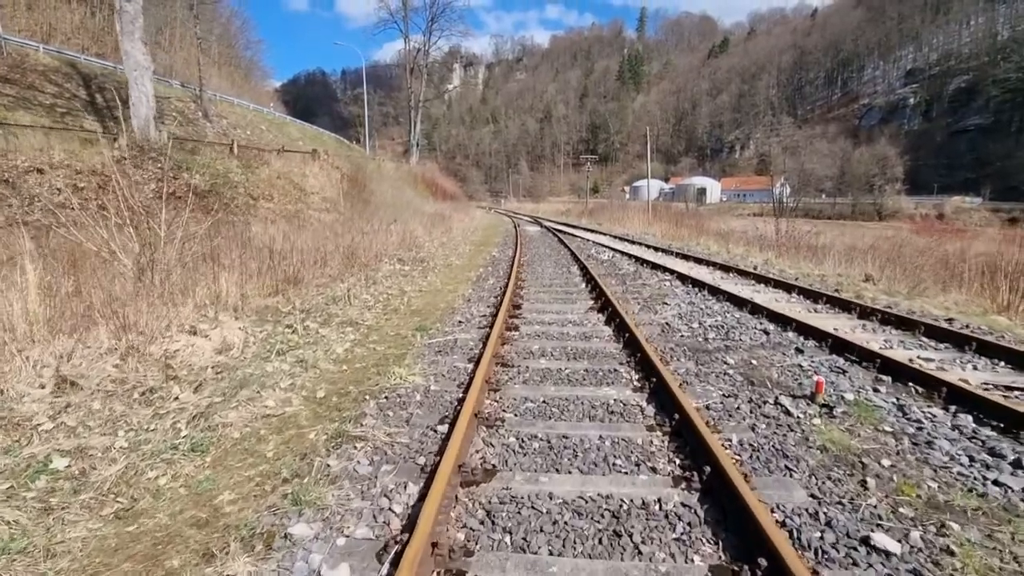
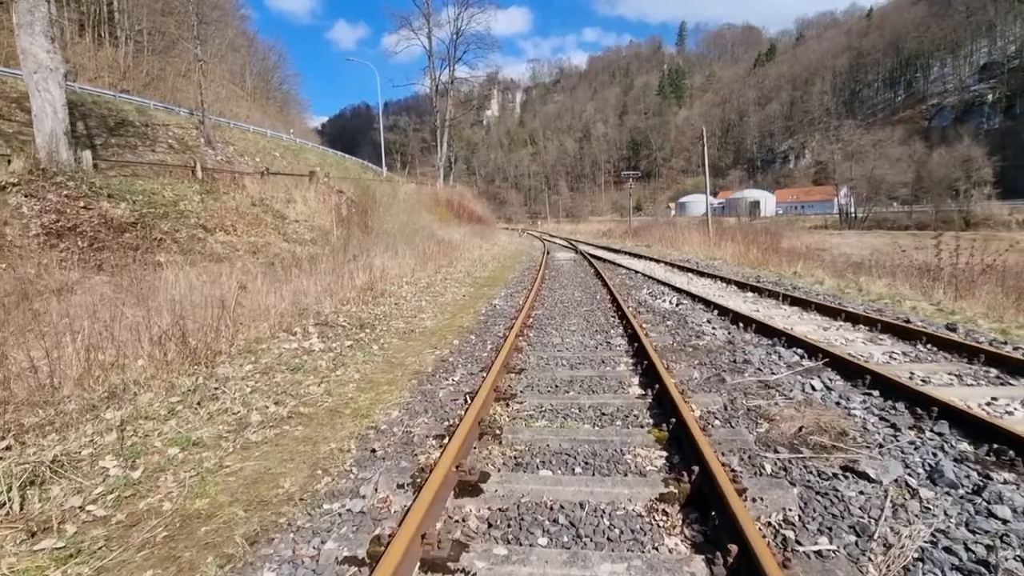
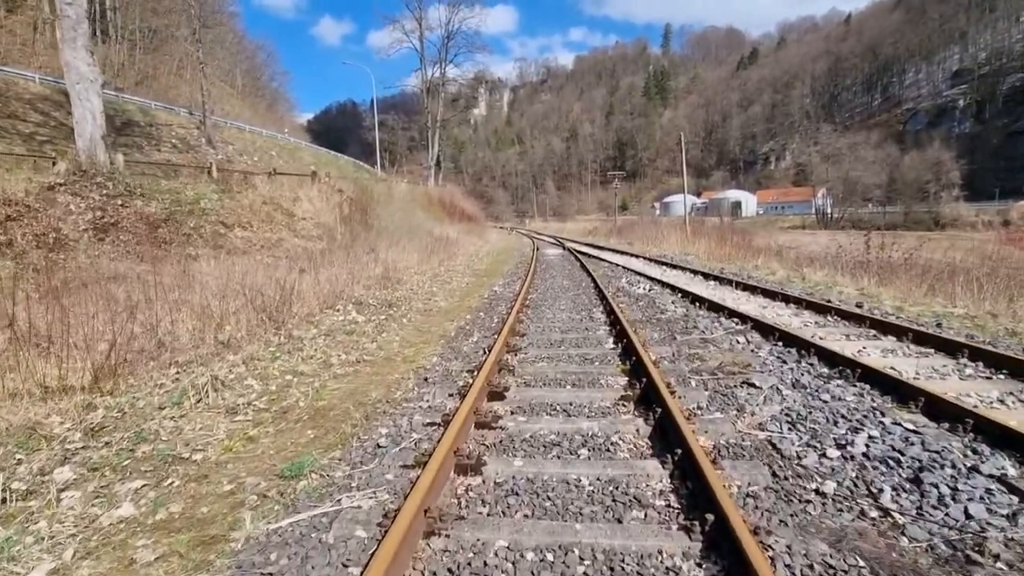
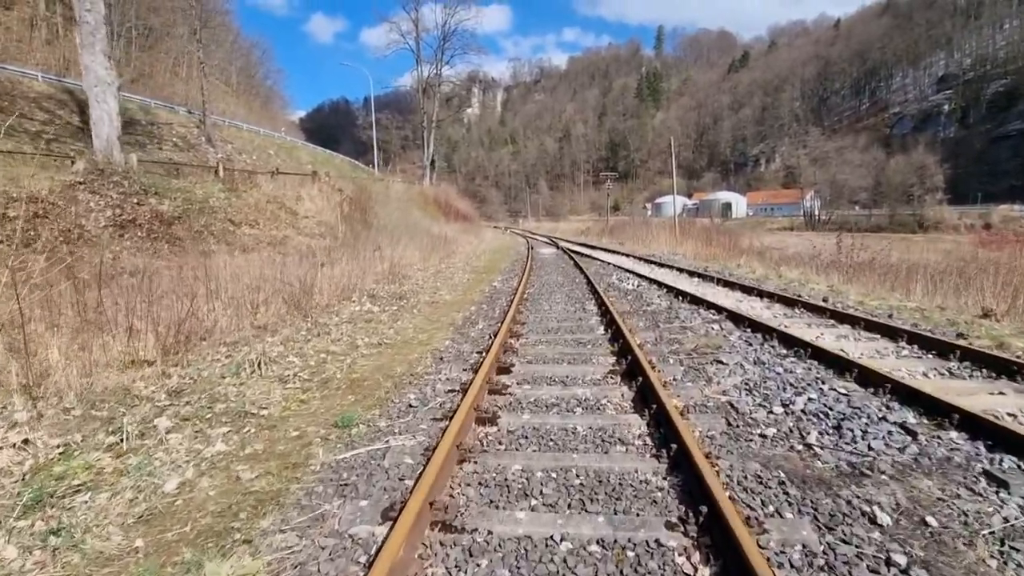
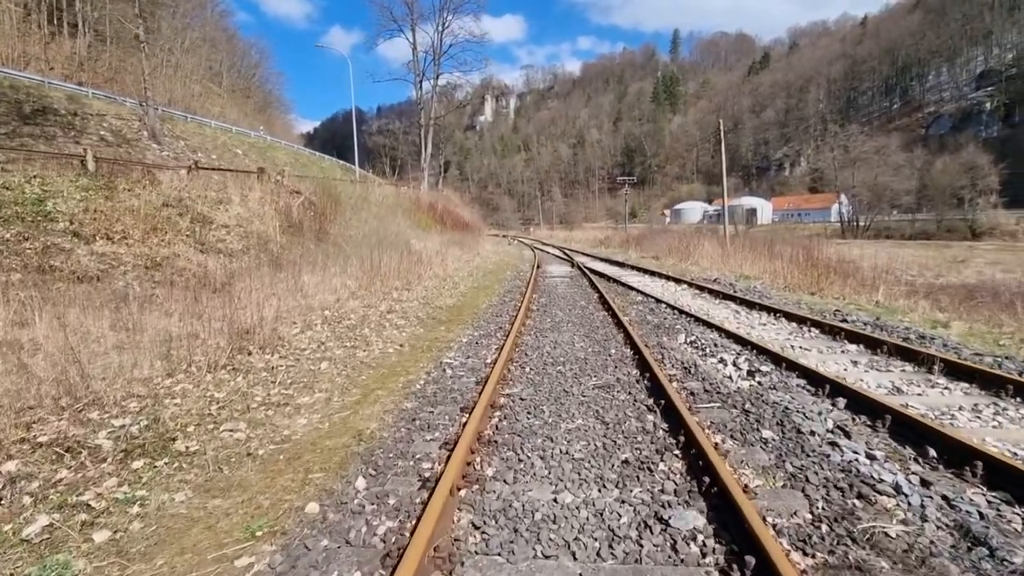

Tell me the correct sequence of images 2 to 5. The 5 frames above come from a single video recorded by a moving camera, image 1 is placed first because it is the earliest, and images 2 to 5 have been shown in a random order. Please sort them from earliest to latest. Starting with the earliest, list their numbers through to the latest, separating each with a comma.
4, 3, 2, 5
